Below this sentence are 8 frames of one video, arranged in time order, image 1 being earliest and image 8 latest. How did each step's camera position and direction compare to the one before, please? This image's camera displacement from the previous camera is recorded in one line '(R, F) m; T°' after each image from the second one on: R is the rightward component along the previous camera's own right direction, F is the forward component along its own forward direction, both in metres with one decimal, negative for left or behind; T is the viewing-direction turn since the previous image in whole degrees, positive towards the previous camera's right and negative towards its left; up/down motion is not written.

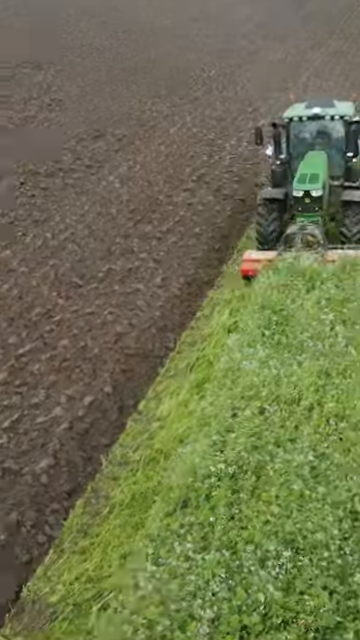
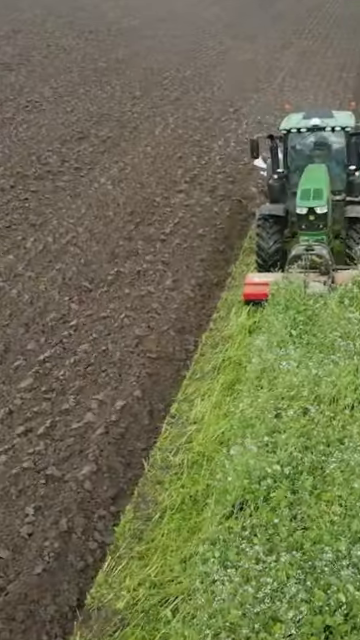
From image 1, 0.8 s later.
(-0.5, 0.0) m; +2°
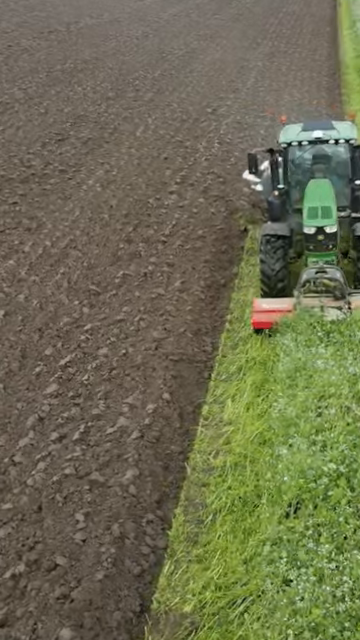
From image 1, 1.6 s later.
(-0.6, 0.0) m; +2°
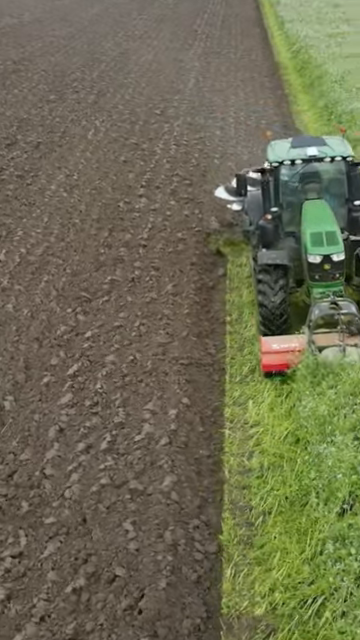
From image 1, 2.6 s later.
(-0.7, 0.0) m; +5°
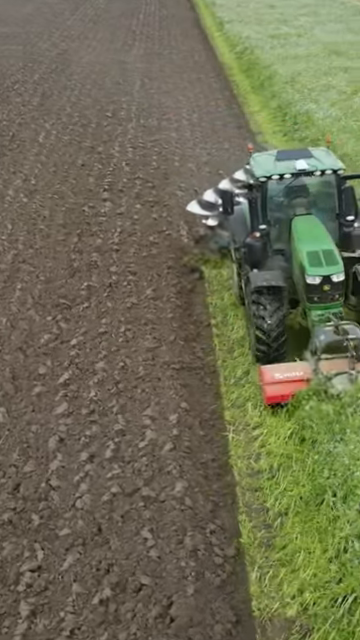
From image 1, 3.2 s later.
(-0.5, 0.0) m; +4°
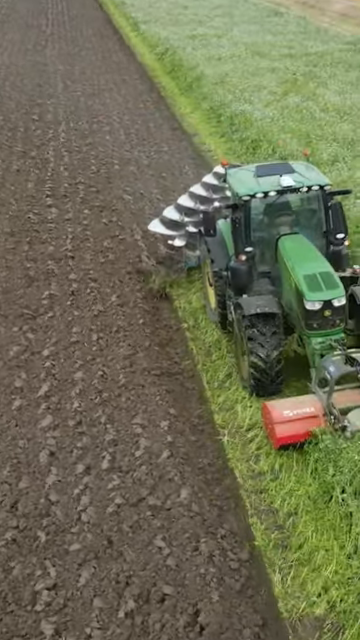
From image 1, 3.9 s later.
(-0.6, 0.0) m; +6°
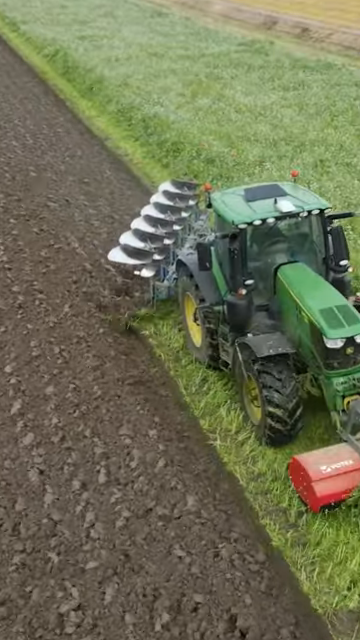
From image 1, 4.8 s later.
(-0.8, 0.0) m; +8°
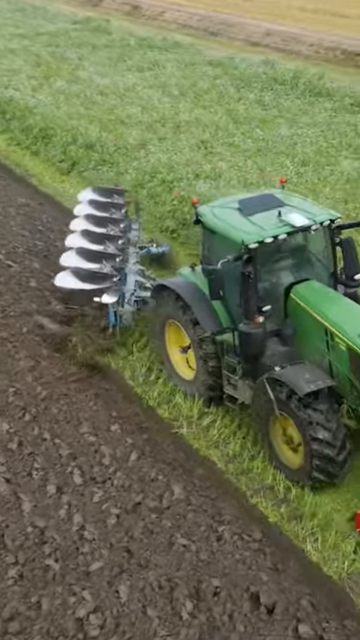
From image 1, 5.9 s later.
(-1.1, 0.0) m; +12°
